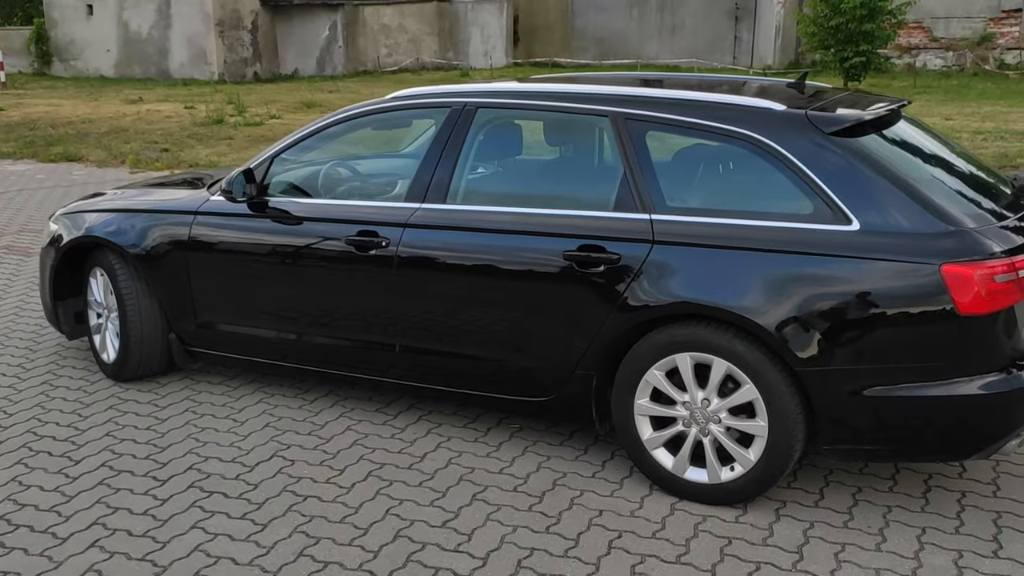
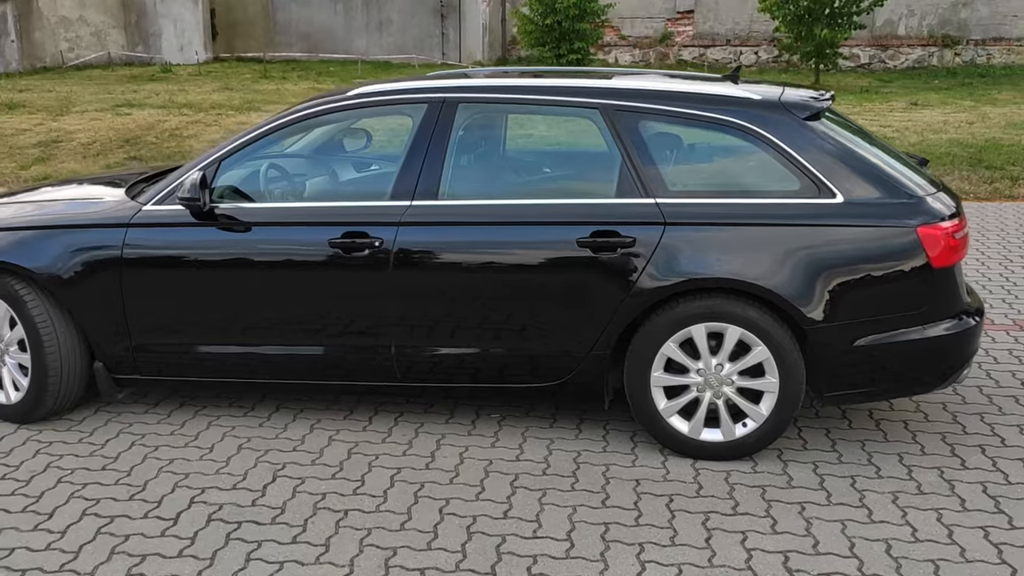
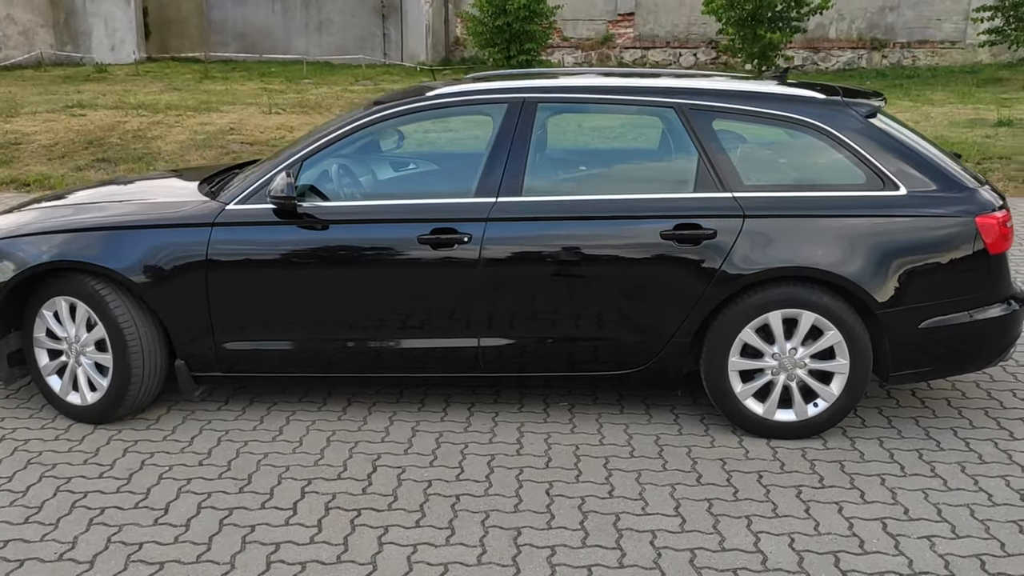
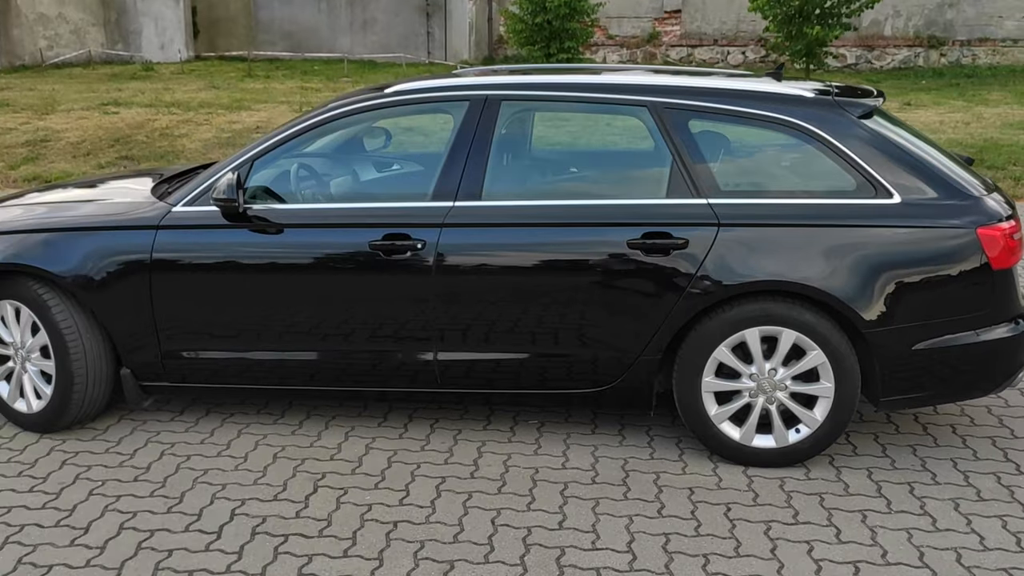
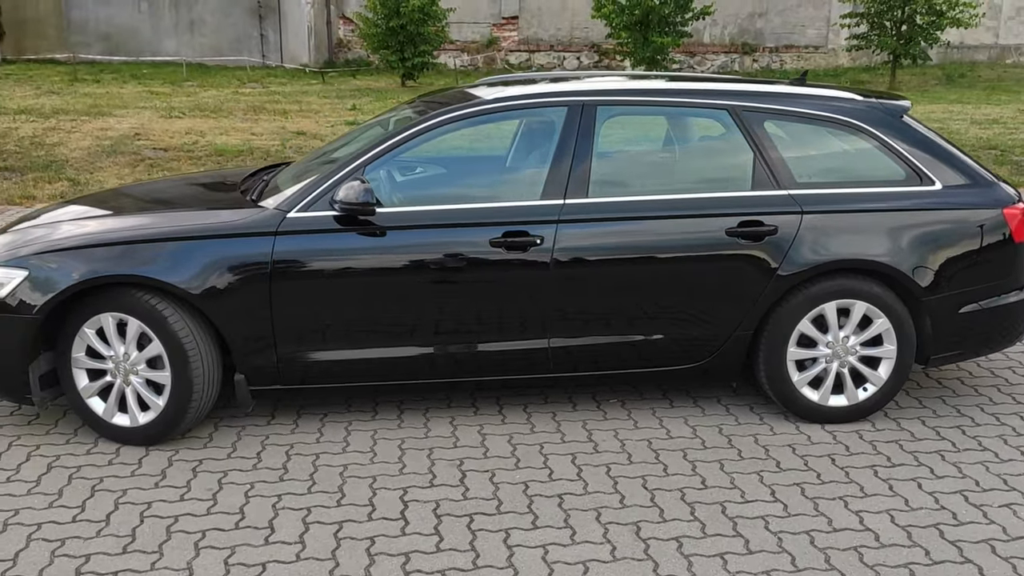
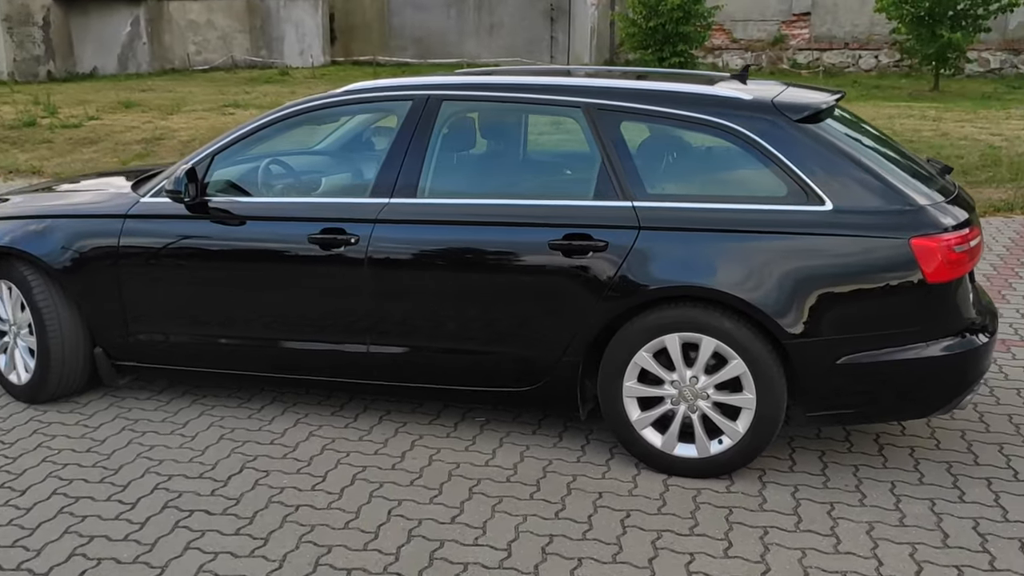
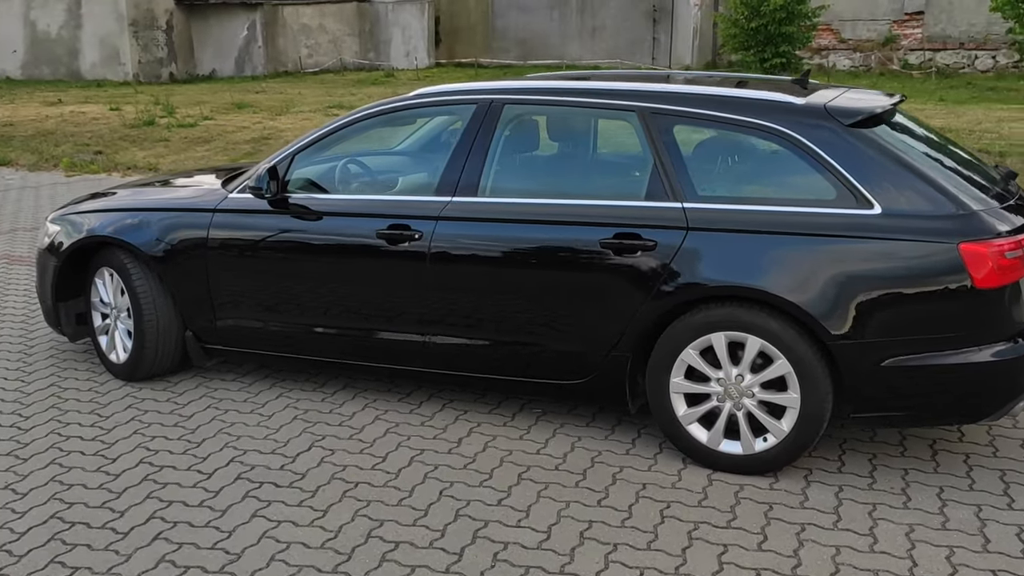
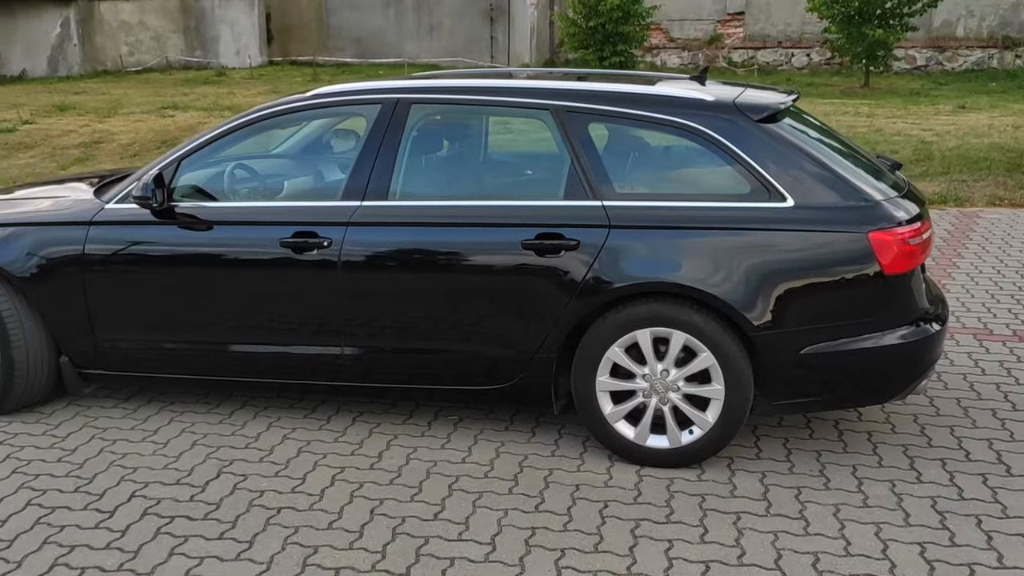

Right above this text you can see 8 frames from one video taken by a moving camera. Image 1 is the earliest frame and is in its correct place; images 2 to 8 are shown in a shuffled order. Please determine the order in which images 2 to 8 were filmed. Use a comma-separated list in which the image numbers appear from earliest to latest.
7, 6, 8, 2, 4, 3, 5
